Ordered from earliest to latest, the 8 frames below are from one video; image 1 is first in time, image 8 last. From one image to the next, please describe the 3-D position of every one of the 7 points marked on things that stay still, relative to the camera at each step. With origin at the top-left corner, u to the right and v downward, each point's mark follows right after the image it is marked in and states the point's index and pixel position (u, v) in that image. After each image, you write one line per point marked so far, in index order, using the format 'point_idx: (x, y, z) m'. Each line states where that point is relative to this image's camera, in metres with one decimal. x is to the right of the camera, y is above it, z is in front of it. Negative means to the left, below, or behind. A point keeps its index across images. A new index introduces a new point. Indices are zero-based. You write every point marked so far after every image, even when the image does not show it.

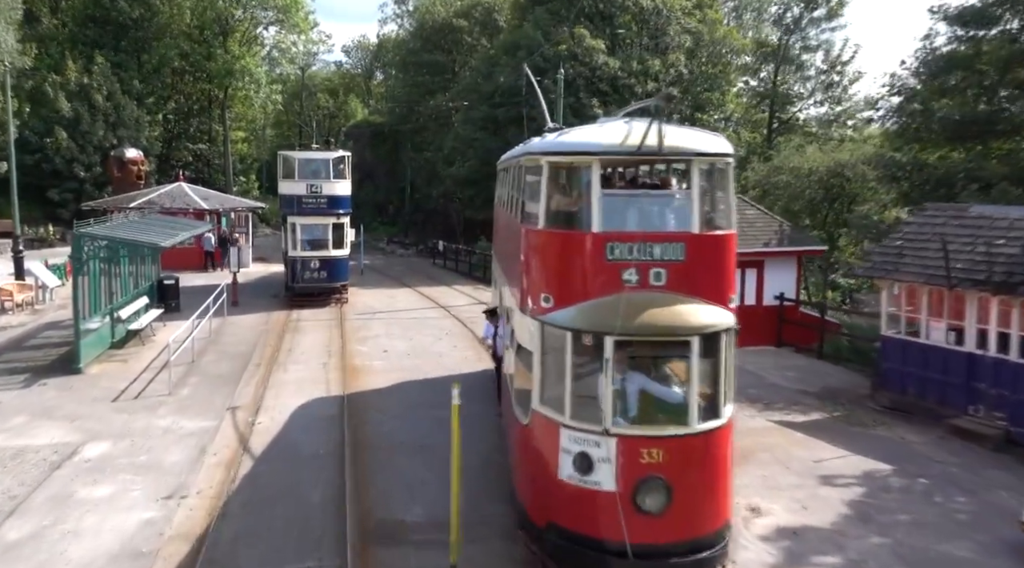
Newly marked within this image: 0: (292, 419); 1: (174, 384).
0: (-3.8, -2.3, +13.1) m
1: (-6.5, -1.9, +14.9) m
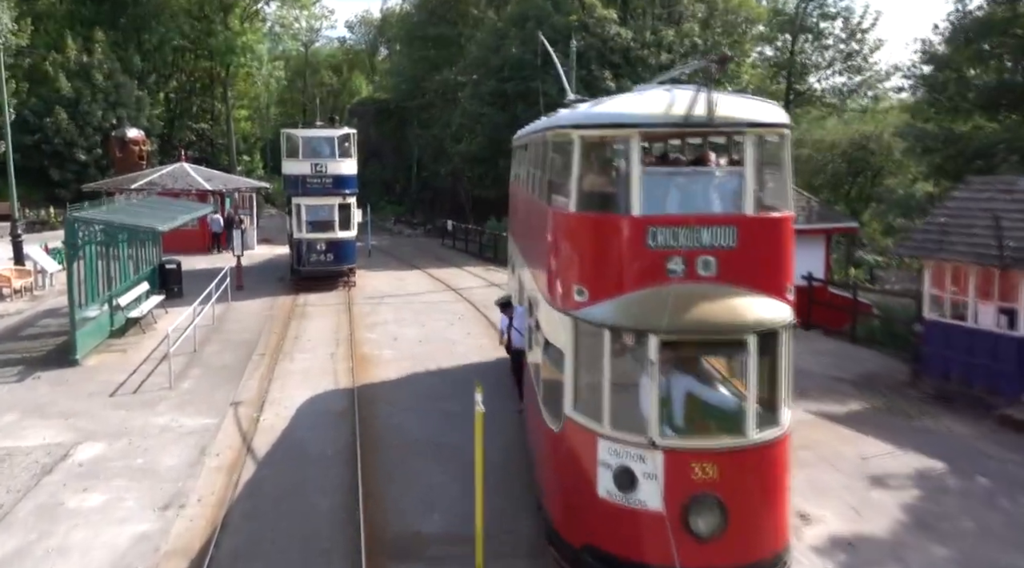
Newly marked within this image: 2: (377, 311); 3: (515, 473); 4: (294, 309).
0: (-3.4, -2.1, +12.3) m
1: (-6.2, -1.7, +14.1) m
2: (-3.4, -0.8, +19.6) m
3: (0.0, -2.5, +10.2) m
4: (-5.7, -0.7, +20.0) m
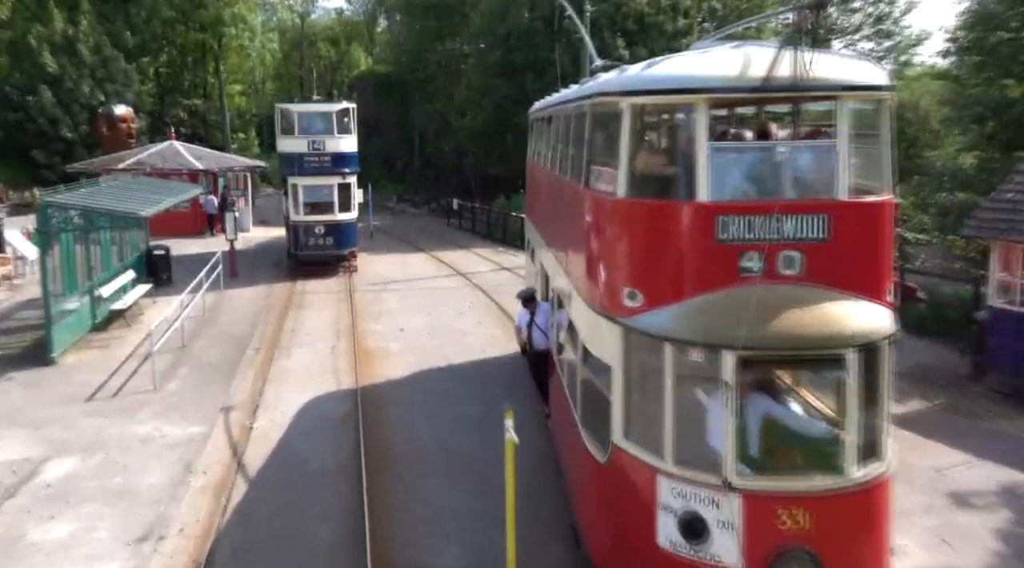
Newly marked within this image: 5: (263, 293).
0: (-3.1, -2.0, +11.1) m
1: (-5.9, -1.6, +12.9) m
2: (-3.1, -0.5, +18.3) m
3: (+0.4, -2.4, +9.0) m
4: (-5.4, -0.4, +18.7) m
5: (-6.2, -0.3, +19.3) m
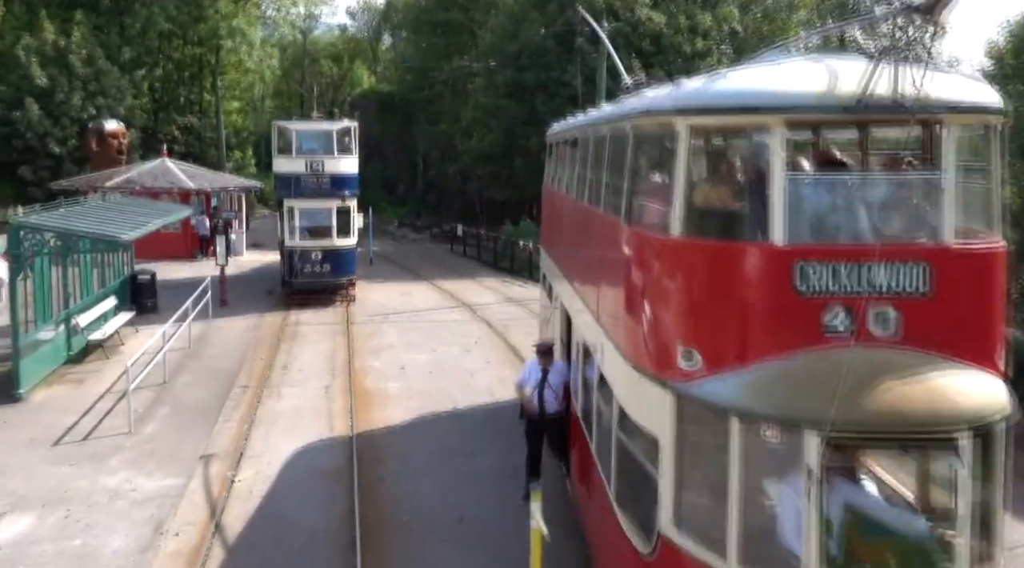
0: (-2.9, -2.5, +9.9) m
1: (-5.7, -2.0, +11.7) m
2: (-2.9, -1.2, +17.2) m
3: (+0.5, -2.9, +7.8) m
4: (-5.2, -1.1, +17.6) m
5: (-6.0, -1.0, +18.2) m
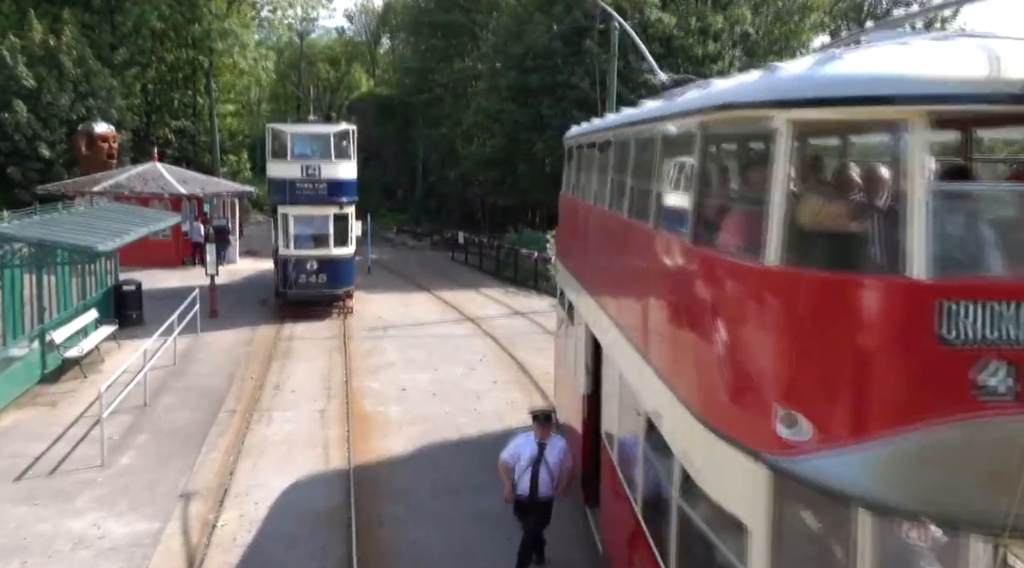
0: (-2.8, -2.7, +8.8) m
1: (-5.6, -2.2, +10.6) m
2: (-2.7, -1.4, +16.2) m
3: (+0.7, -3.1, +6.8) m
4: (-5.0, -1.3, +16.5) m
5: (-5.9, -1.2, +17.1) m
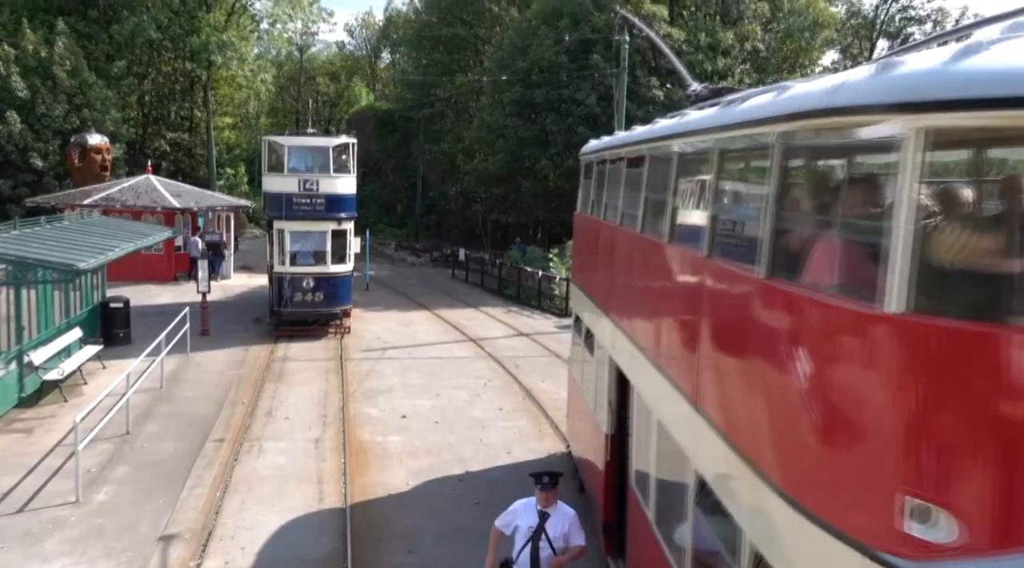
0: (-2.6, -2.9, +8.0) m
1: (-5.4, -2.5, +9.8) m
2: (-2.6, -1.8, +15.4) m
3: (+0.8, -3.3, +6.0) m
4: (-4.9, -1.7, +15.7) m
5: (-5.8, -1.6, +16.3) m
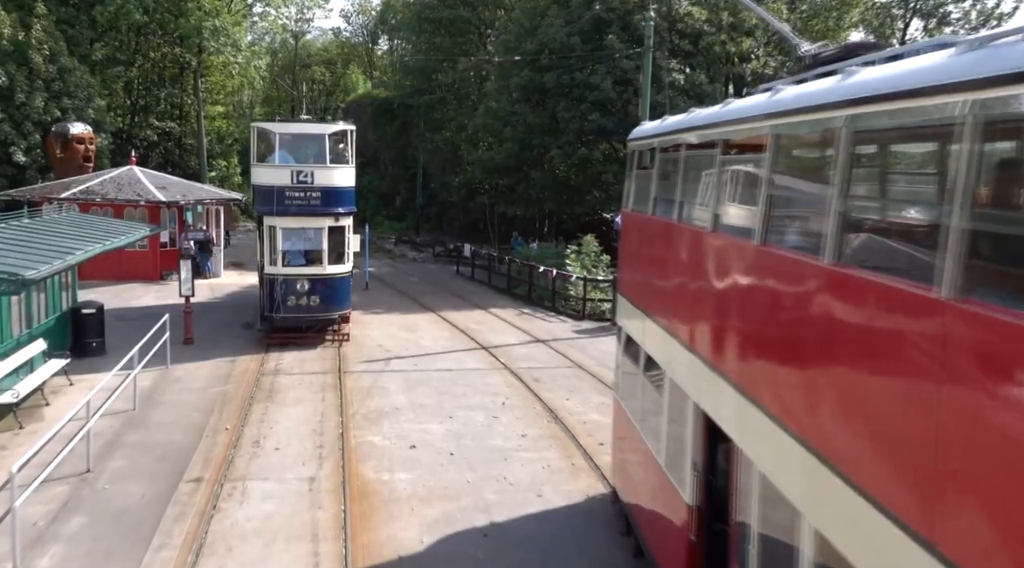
0: (-2.2, -3.1, +6.3) m
1: (-5.0, -2.7, +8.1) m
2: (-2.3, -1.9, +13.6) m
3: (+1.2, -3.5, +4.2) m
4: (-4.6, -1.8, +13.9) m
5: (-5.4, -1.7, +14.5) m
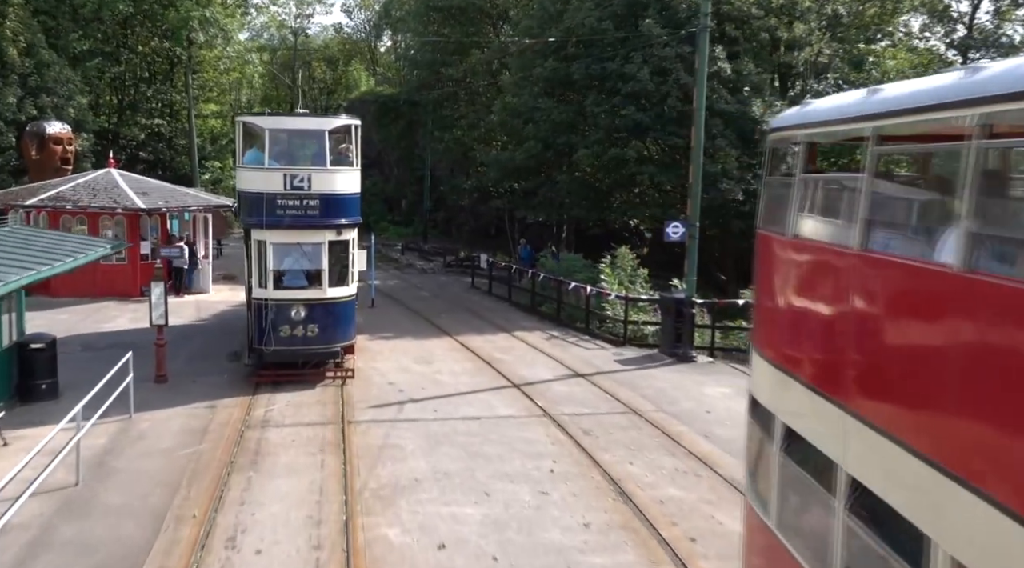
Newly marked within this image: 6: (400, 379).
0: (-1.6, -3.5, +3.5) m
1: (-4.4, -3.1, +5.3) m
2: (-1.6, -2.4, +10.8) m
3: (+1.9, -4.0, +1.4) m
4: (-3.9, -2.3, +11.1) m
5: (-4.7, -2.1, +11.7) m
6: (-2.1, -1.8, +14.4) m
